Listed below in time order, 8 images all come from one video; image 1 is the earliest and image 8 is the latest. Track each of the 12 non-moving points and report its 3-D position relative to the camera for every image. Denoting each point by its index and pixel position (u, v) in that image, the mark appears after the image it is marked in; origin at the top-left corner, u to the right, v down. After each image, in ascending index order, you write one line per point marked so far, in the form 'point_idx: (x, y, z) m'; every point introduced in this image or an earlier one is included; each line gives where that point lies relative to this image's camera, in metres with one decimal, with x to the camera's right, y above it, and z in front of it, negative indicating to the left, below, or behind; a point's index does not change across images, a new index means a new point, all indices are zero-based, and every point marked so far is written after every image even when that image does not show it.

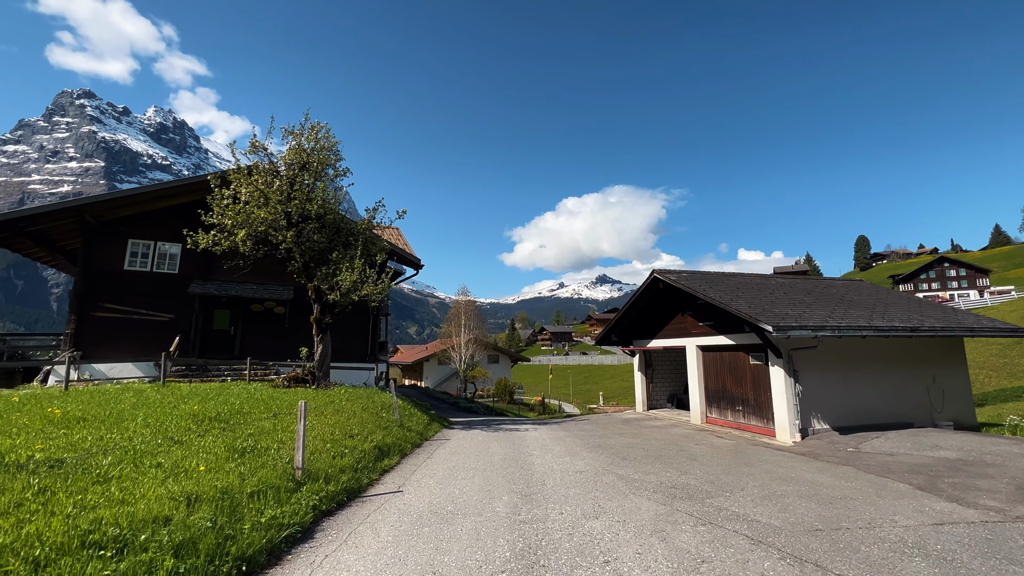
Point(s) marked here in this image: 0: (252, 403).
0: (-7.6, -3.3, +13.1) m
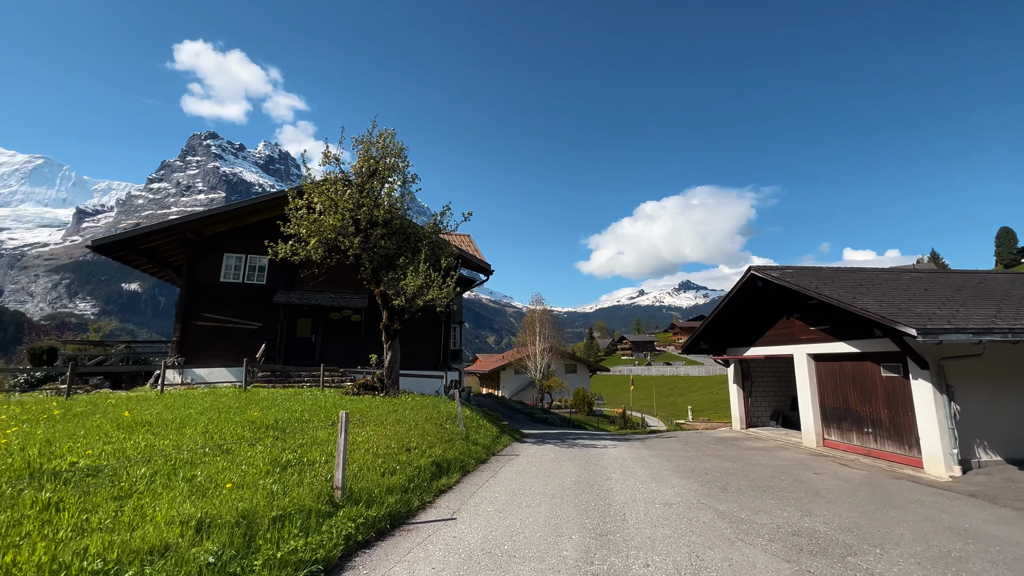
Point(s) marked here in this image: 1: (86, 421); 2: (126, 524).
0: (-5.6, -3.5, +12.7) m
1: (-9.3, -2.9, +9.7) m
2: (-4.2, -2.6, +4.9) m
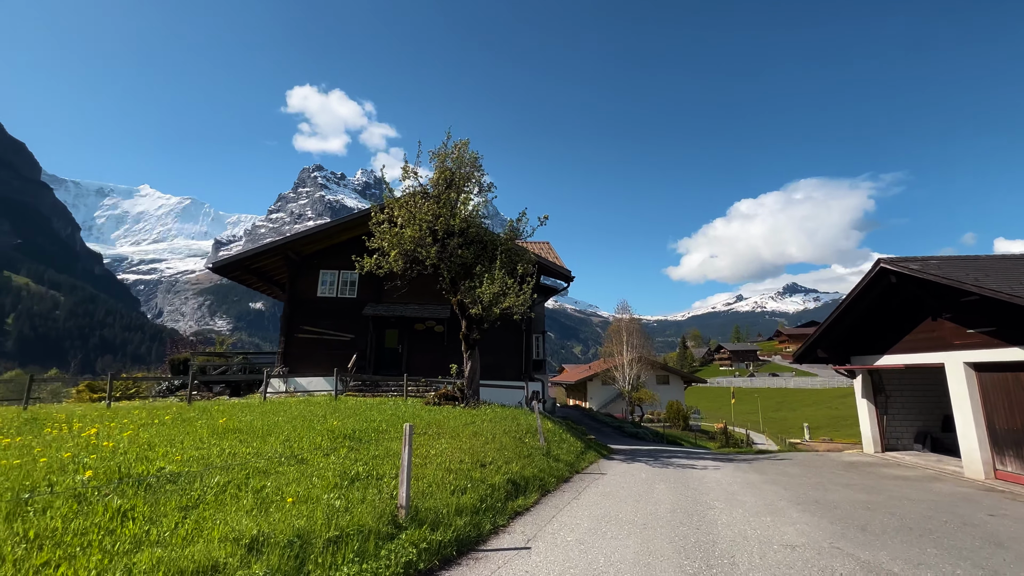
0: (-3.4, -3.7, +12.7) m
1: (-7.5, -3.2, +10.4) m
2: (-3.5, -2.7, +4.7) m
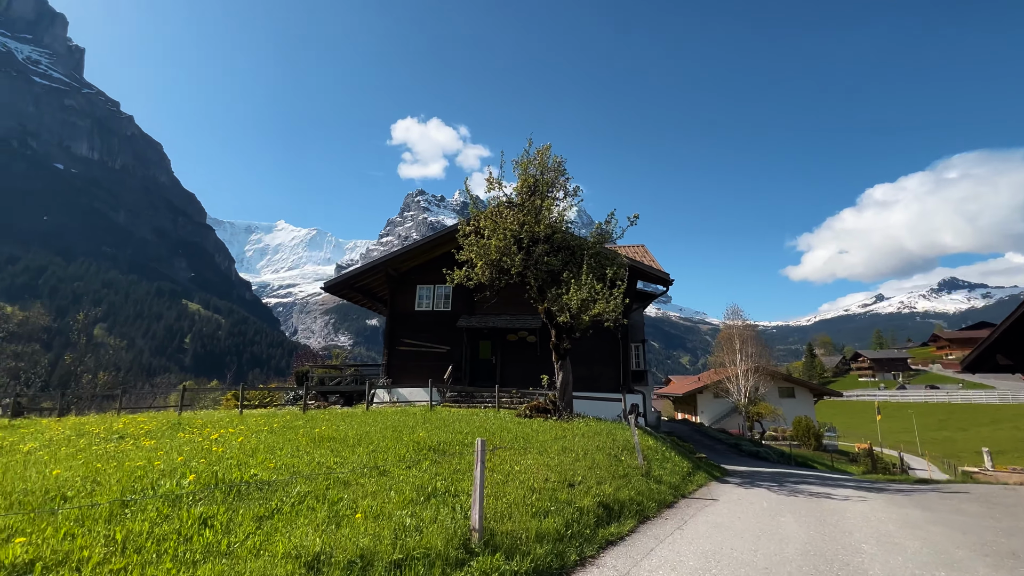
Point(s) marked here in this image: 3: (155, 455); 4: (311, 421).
0: (-0.9, -4.0, +12.4) m
1: (-5.5, -3.6, +11.0) m
2: (-2.7, -2.8, +4.7) m
3: (-6.5, -3.0, +8.1) m
4: (-6.5, -4.3, +14.4) m
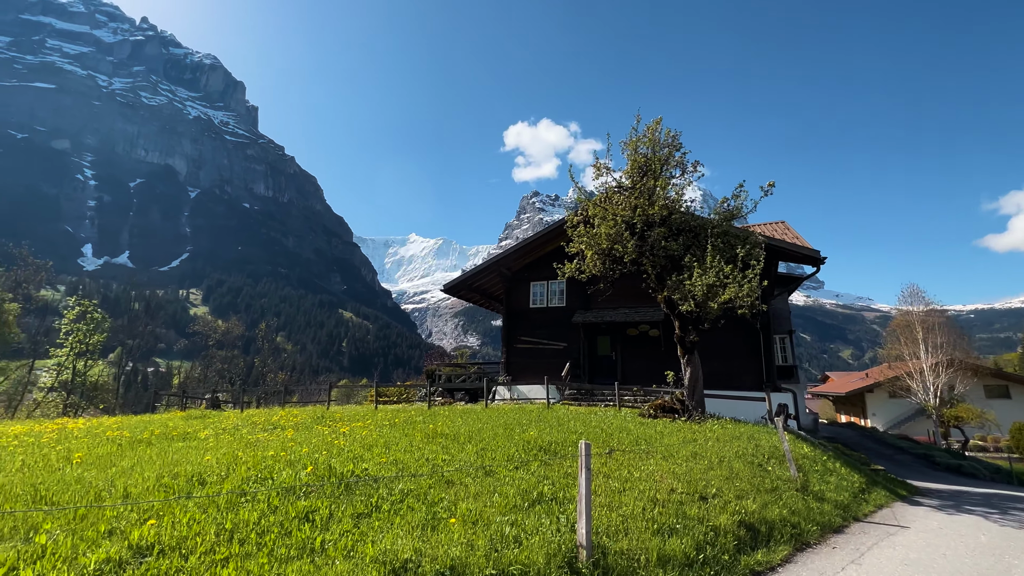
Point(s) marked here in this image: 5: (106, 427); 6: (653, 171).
0: (+2.2, -3.7, +11.5) m
1: (-2.6, -3.6, +11.4) m
2: (-1.7, -2.7, +4.5) m
3: (-4.4, -3.1, +8.8) m
4: (-2.7, -4.3, +14.9) m
5: (-12.1, -4.1, +13.4) m
6: (+5.7, +4.8, +18.2) m
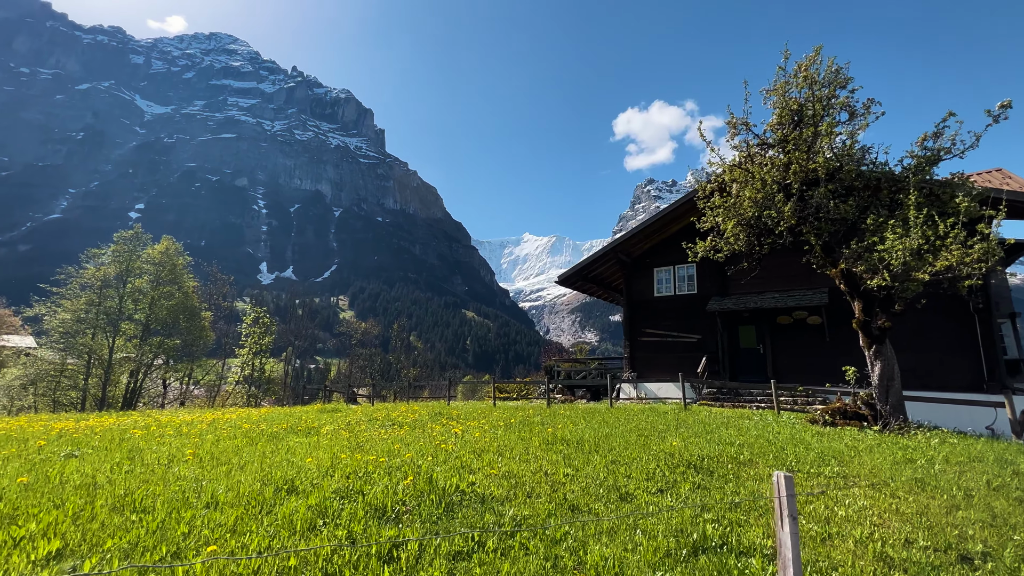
0: (+5.0, -3.1, +8.9) m
1: (+0.3, -3.3, +10.0) m
2: (-0.6, -2.4, +3.2) m
3: (-2.1, -2.9, +8.0) m
4: (+1.1, -3.9, +13.5) m
5: (-8.3, -4.2, +14.4) m
6: (+9.7, +5.6, +14.5) m
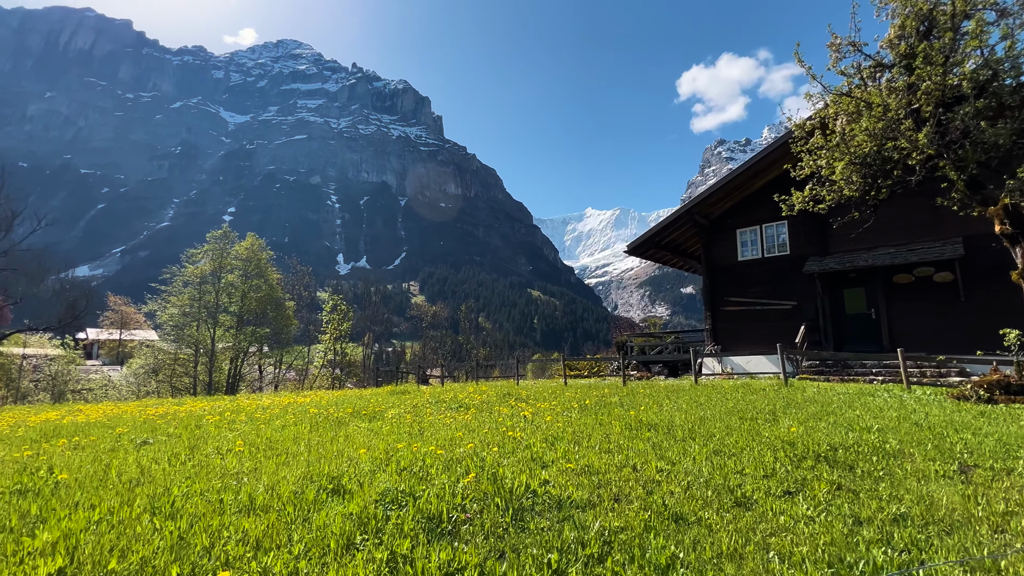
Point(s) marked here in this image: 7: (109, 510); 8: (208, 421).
0: (+6.2, -2.2, +7.1) m
1: (+1.8, -2.5, +8.9) m
2: (-0.1, -2.0, +2.2) m
3: (-0.9, -2.4, +7.2) m
4: (+3.1, -3.0, +12.1) m
5: (-6.0, -3.7, +14.5) m
6: (+11.2, +7.0, +11.5) m
7: (-3.7, -2.1, +4.2) m
8: (-6.9, -3.0, +10.1) m
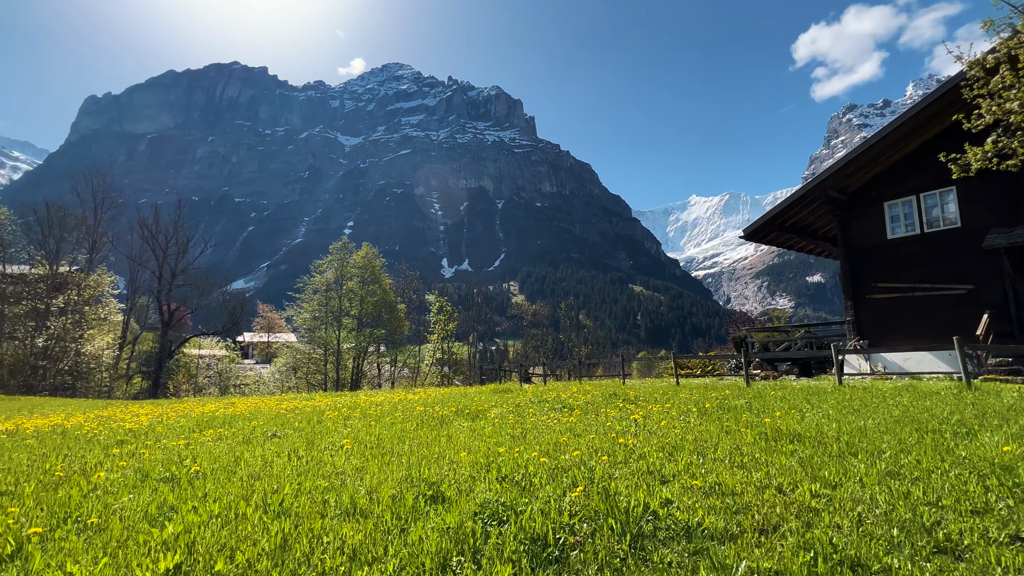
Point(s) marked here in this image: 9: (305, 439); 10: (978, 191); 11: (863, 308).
0: (+7.7, -1.9, +5.0) m
1: (+3.7, -2.3, +7.7) m
2: (+0.4, -1.9, +1.6) m
3: (+0.7, -2.3, +6.7) m
4: (+5.8, -2.7, +10.6) m
5: (-2.7, -3.7, +14.9) m
6: (+13.1, +7.6, +8.2) m
7: (-2.7, -2.1, +4.3) m
8: (-4.4, -3.1, +10.8) m
9: (-3.6, -2.6, +7.8) m
10: (+16.7, +3.5, +16.2) m
11: (+15.0, -0.8, +19.1) m
